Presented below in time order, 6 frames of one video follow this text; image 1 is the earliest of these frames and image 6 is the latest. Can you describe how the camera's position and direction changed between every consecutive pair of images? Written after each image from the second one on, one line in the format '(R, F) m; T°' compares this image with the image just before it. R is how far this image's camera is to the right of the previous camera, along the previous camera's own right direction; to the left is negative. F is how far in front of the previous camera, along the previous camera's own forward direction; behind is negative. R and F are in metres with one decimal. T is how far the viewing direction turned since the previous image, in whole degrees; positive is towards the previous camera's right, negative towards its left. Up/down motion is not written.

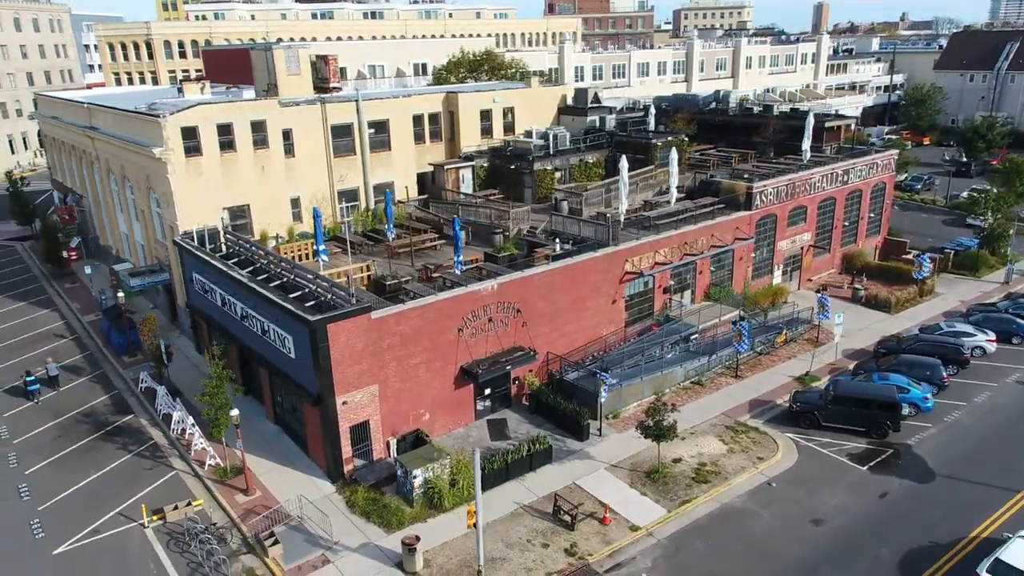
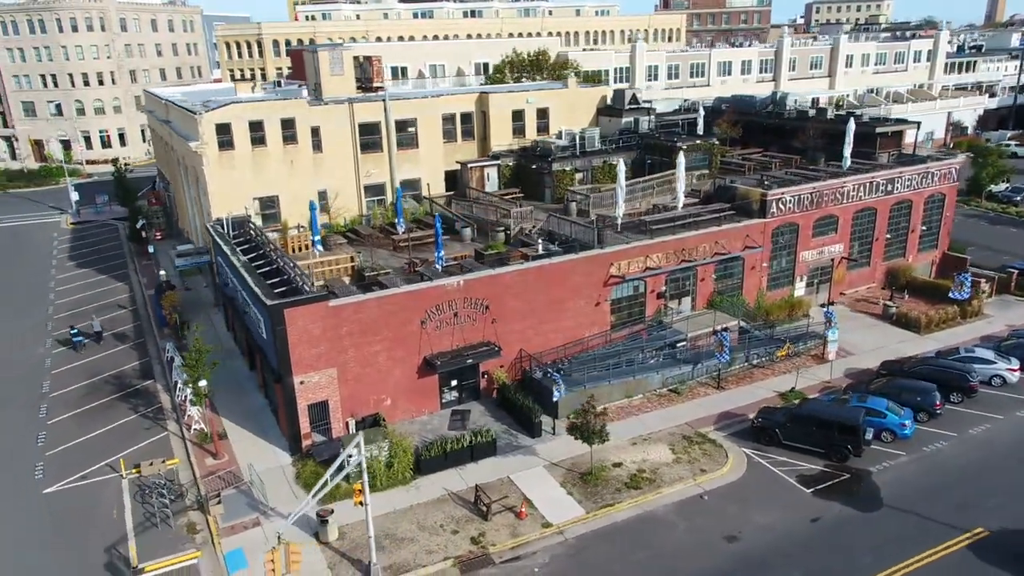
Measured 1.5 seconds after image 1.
(+6.0, -0.4) m; -10°
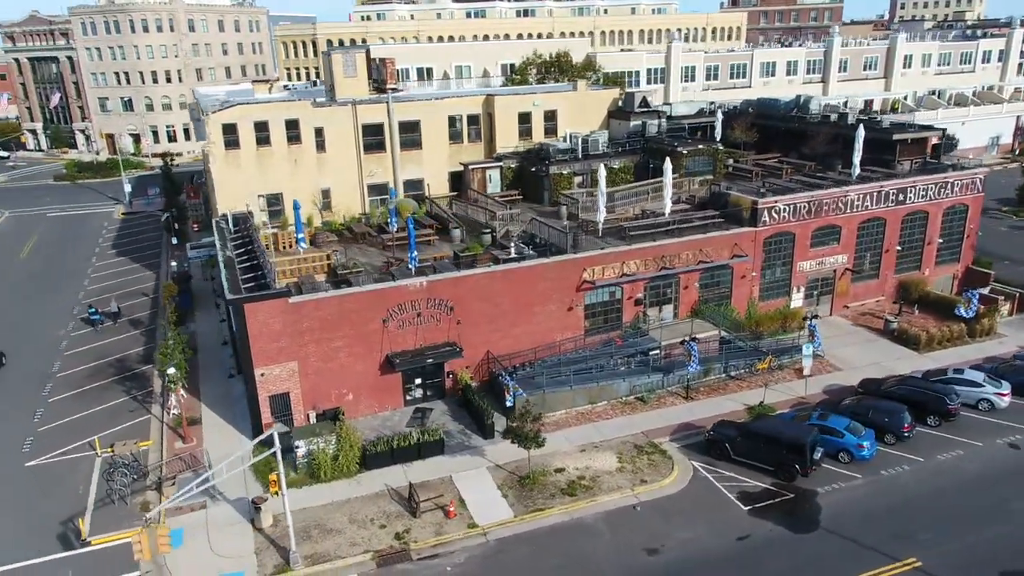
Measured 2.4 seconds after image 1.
(+4.4, -0.1) m; -6°
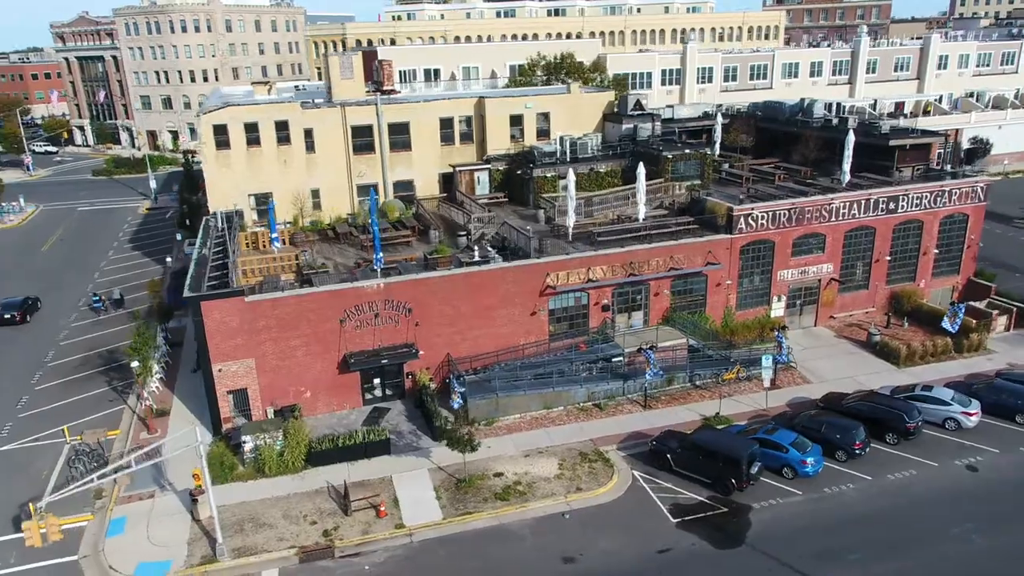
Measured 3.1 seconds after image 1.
(+3.7, 0.0) m; -4°
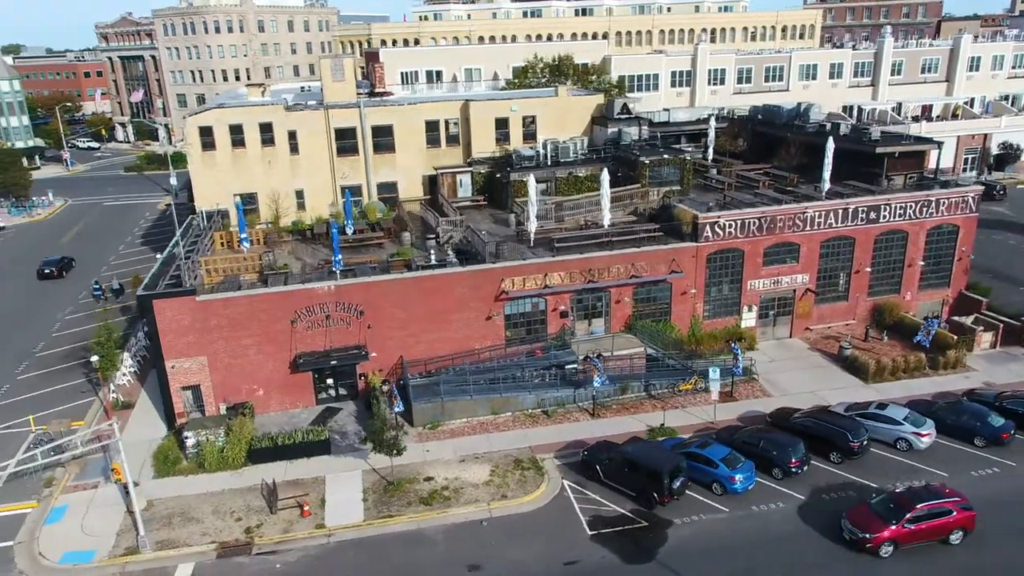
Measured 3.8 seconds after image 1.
(+4.0, +0.1) m; -4°
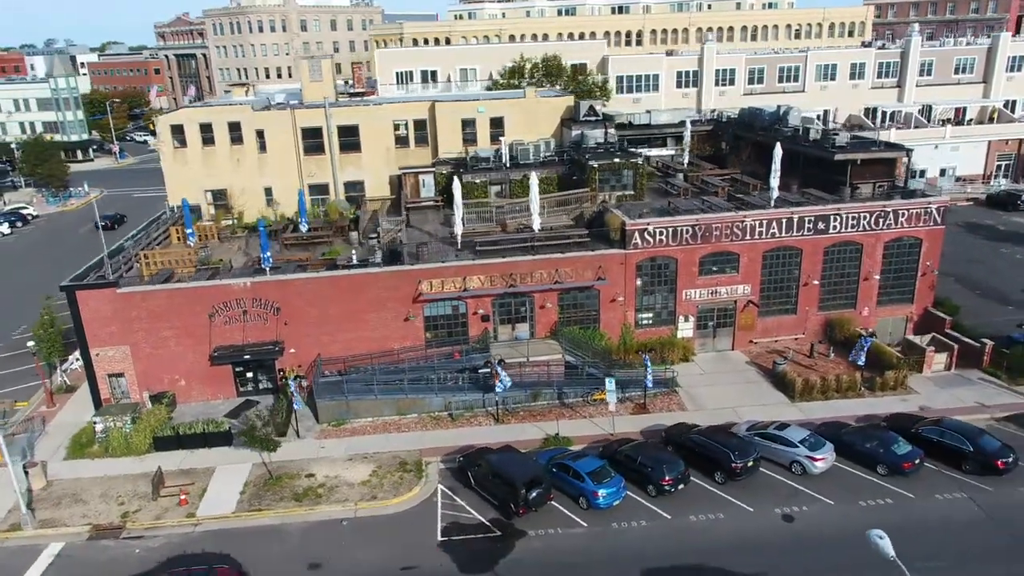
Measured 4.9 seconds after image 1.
(+6.6, +0.4) m; -6°
